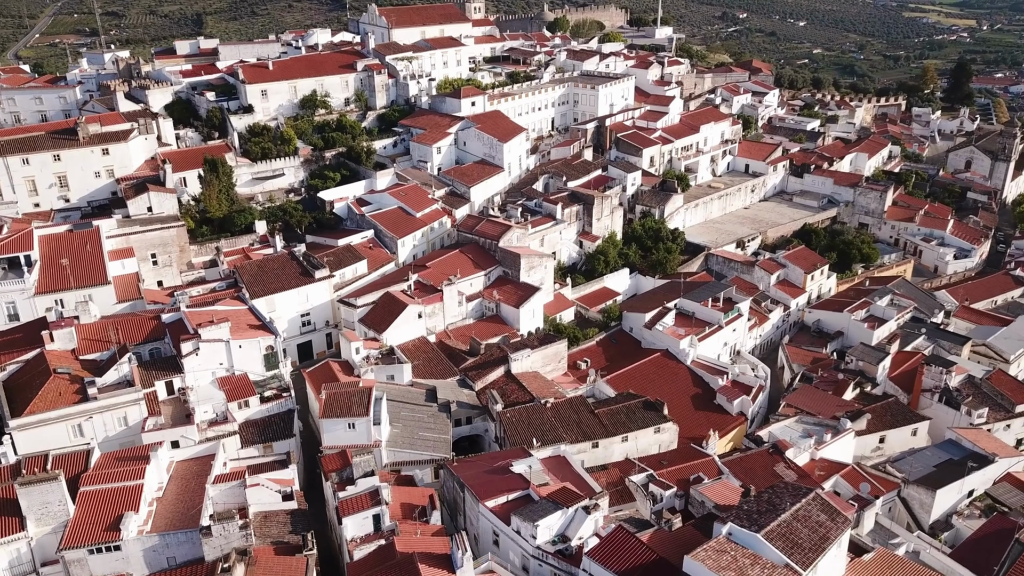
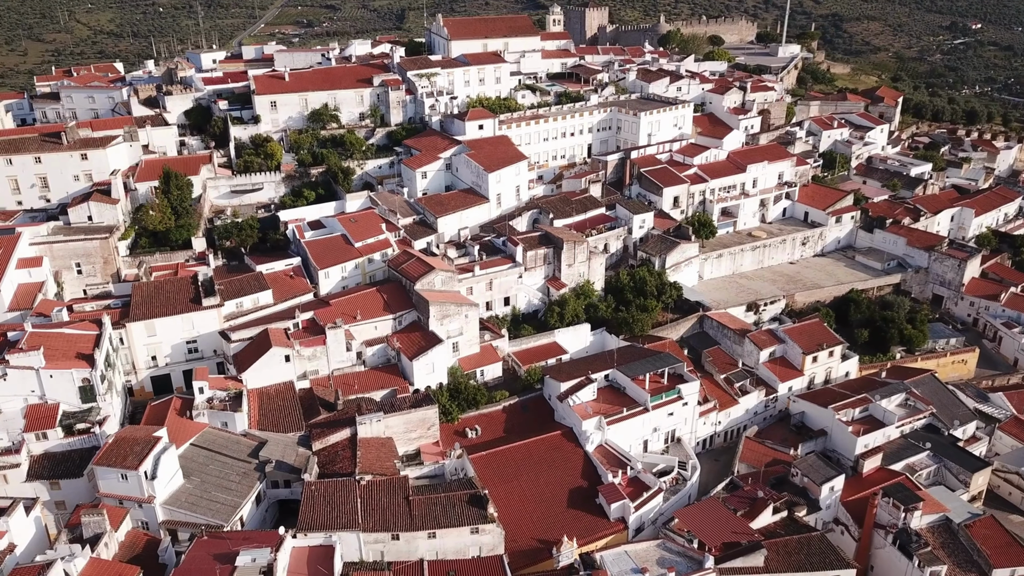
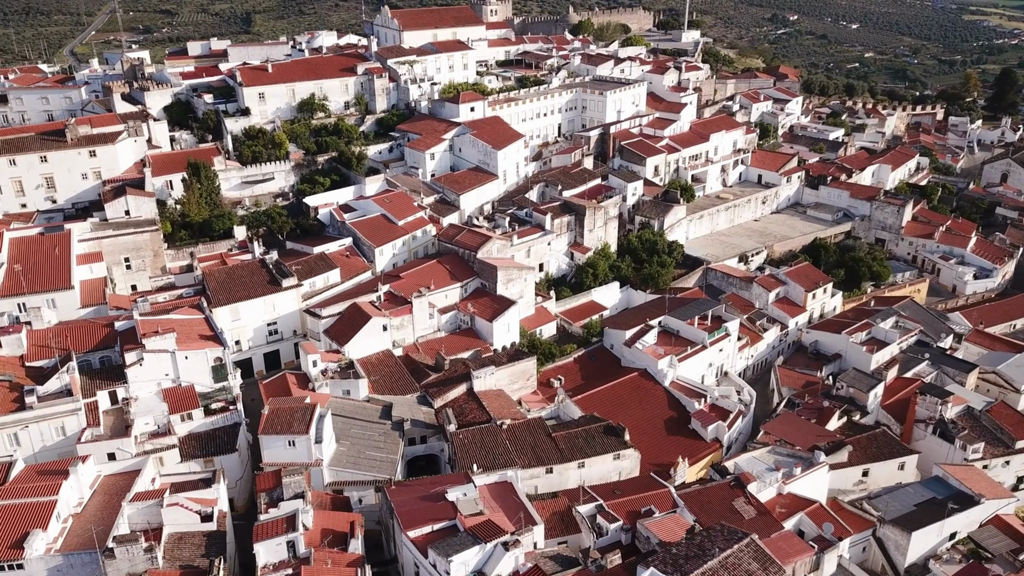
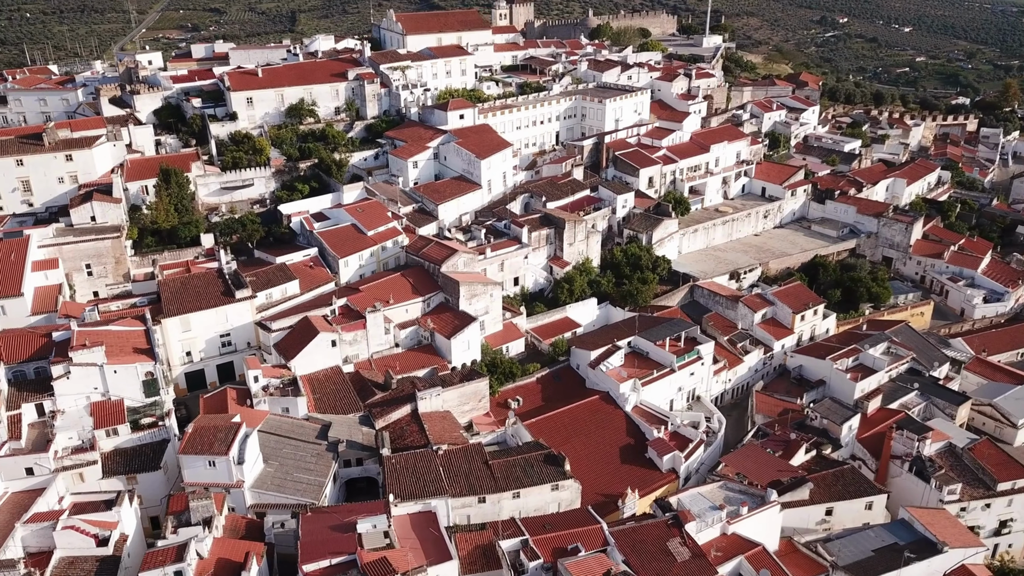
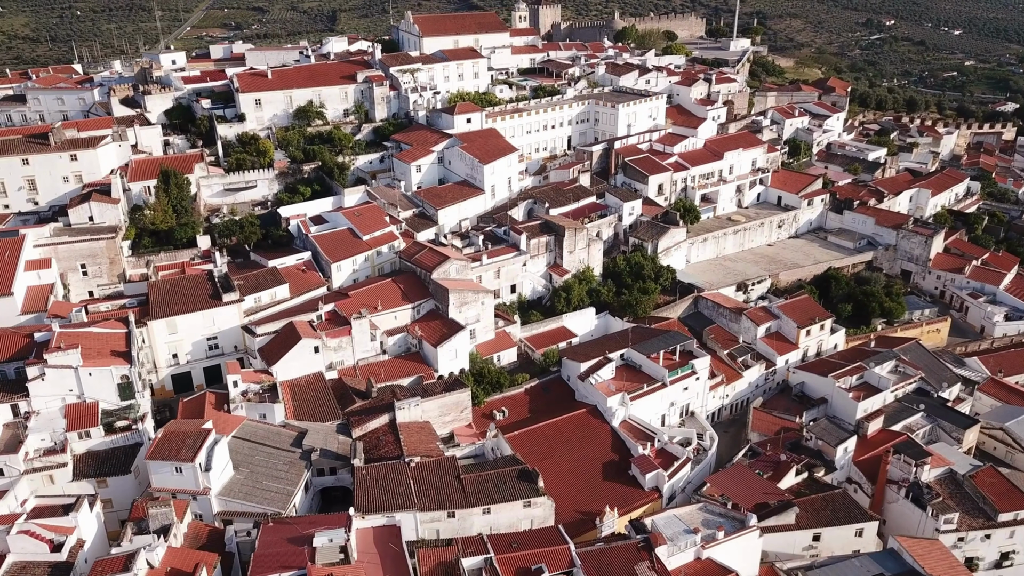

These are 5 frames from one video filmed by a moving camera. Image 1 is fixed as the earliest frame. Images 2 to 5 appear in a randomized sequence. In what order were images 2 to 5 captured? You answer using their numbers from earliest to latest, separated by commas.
3, 4, 5, 2
